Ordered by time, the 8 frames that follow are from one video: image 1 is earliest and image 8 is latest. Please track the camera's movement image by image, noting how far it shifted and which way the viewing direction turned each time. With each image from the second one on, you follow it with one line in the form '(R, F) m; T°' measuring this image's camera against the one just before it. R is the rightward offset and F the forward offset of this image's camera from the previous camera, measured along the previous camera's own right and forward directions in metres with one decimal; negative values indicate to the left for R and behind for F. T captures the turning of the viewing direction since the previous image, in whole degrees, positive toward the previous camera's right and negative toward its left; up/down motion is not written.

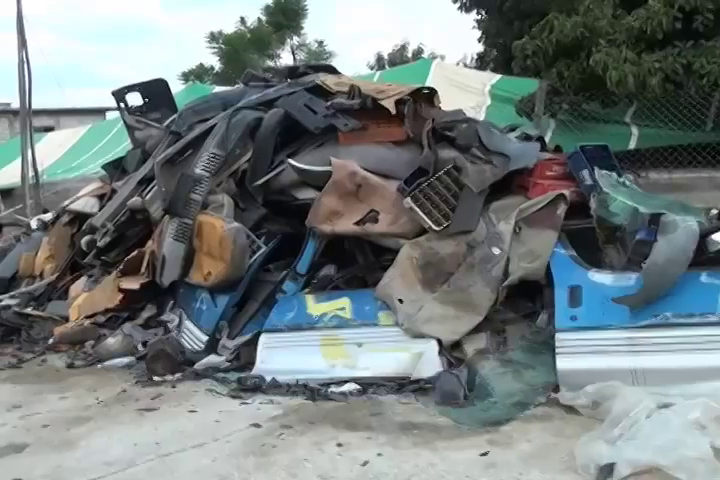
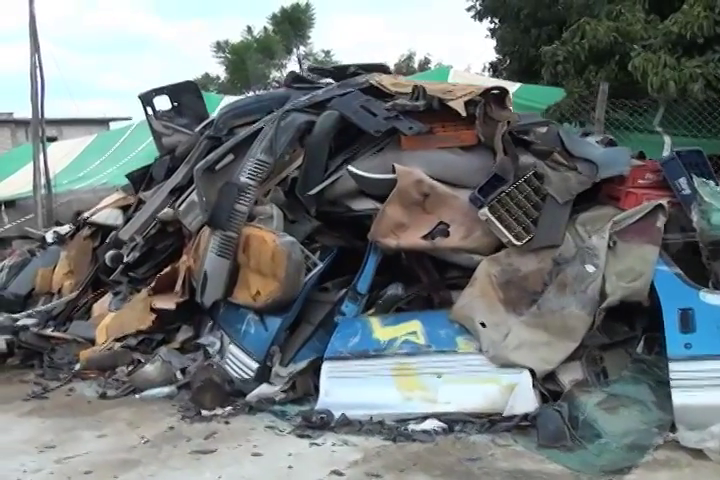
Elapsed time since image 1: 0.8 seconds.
(-0.5, +0.6) m; 0°
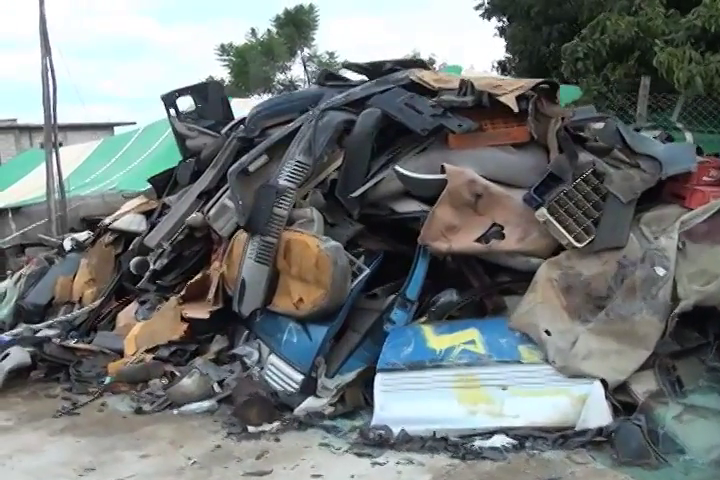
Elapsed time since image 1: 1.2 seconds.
(-0.3, +0.3) m; 0°
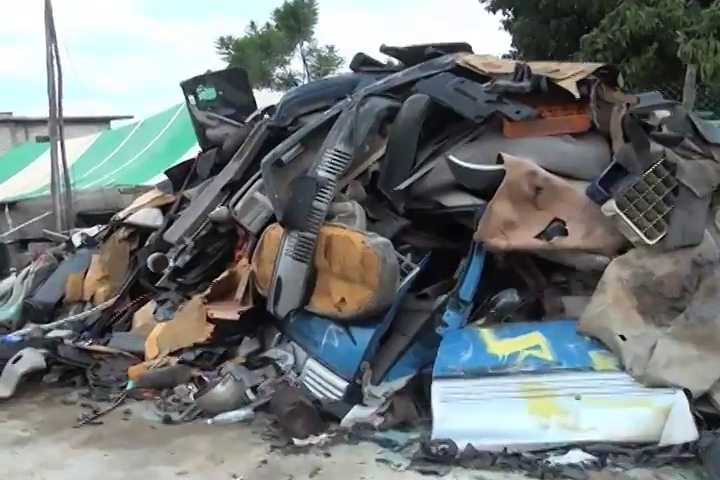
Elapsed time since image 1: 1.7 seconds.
(-0.3, +0.4) m; +1°
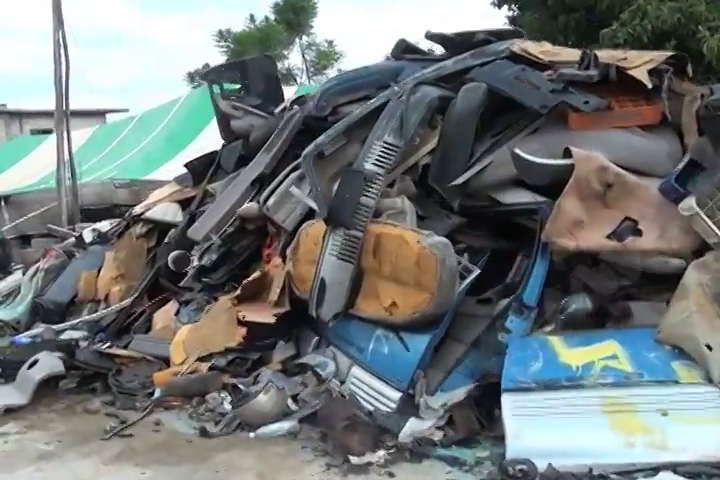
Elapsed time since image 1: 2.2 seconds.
(-0.3, +0.4) m; +1°
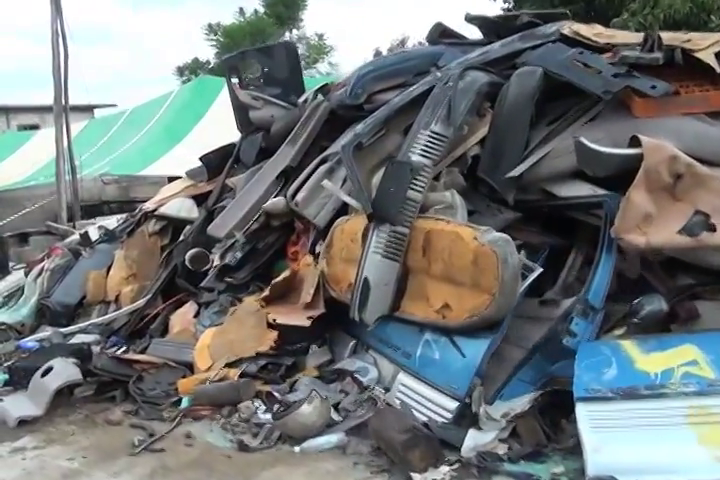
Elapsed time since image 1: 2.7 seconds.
(-0.3, +0.3) m; +1°
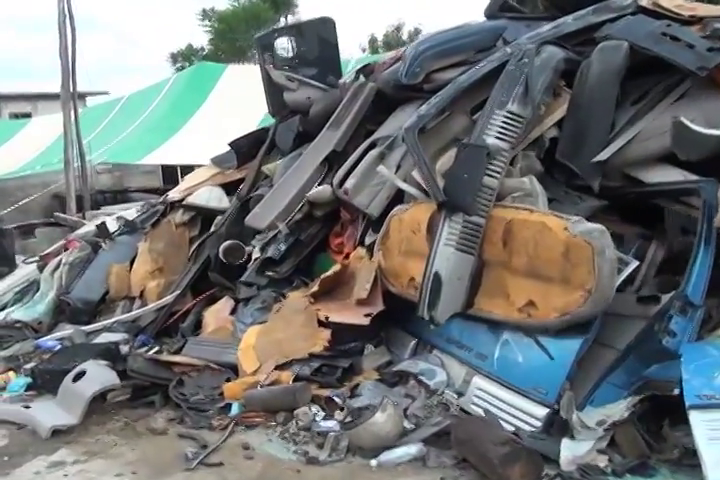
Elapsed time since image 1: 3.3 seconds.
(-0.4, +0.4) m; +1°
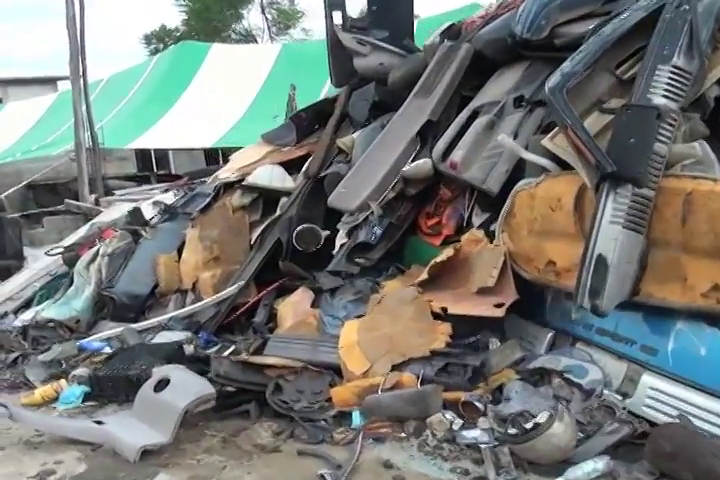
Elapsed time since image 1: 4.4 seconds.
(-0.8, +0.6) m; +3°
